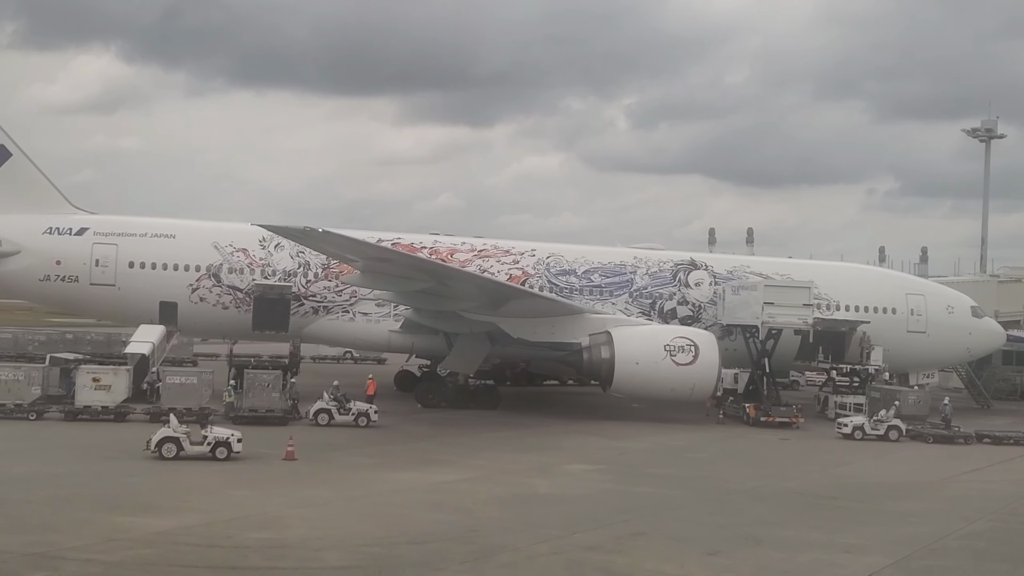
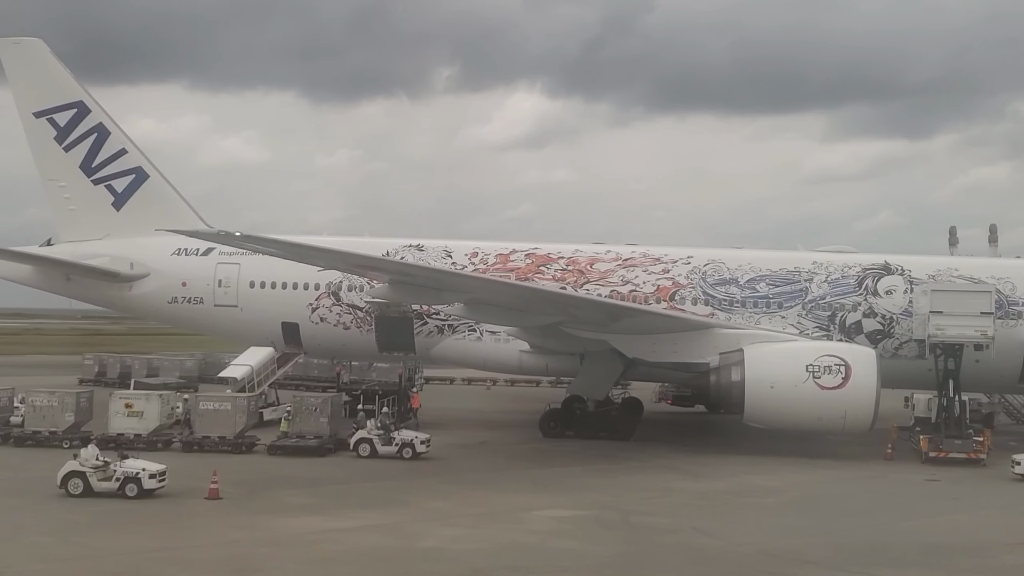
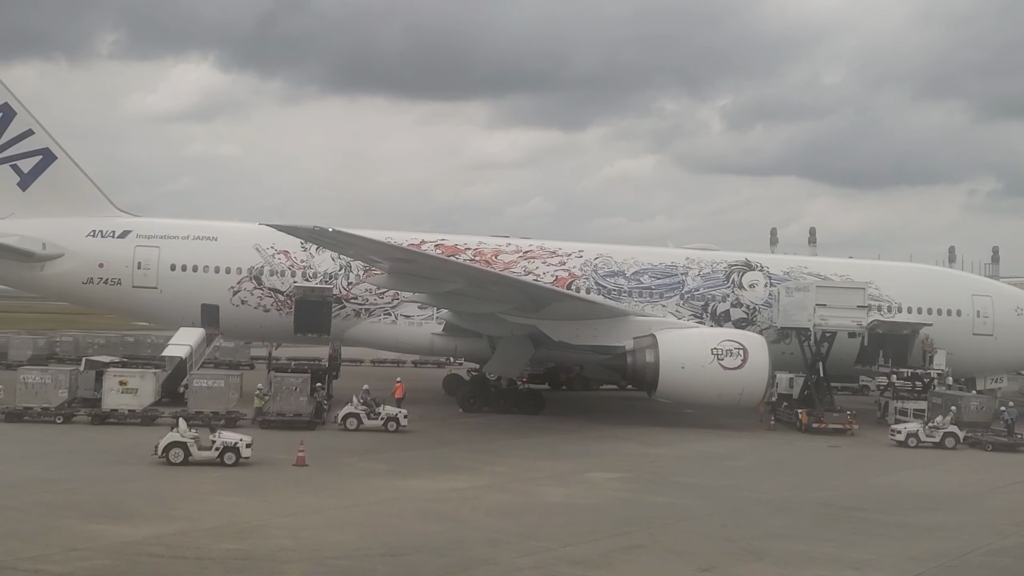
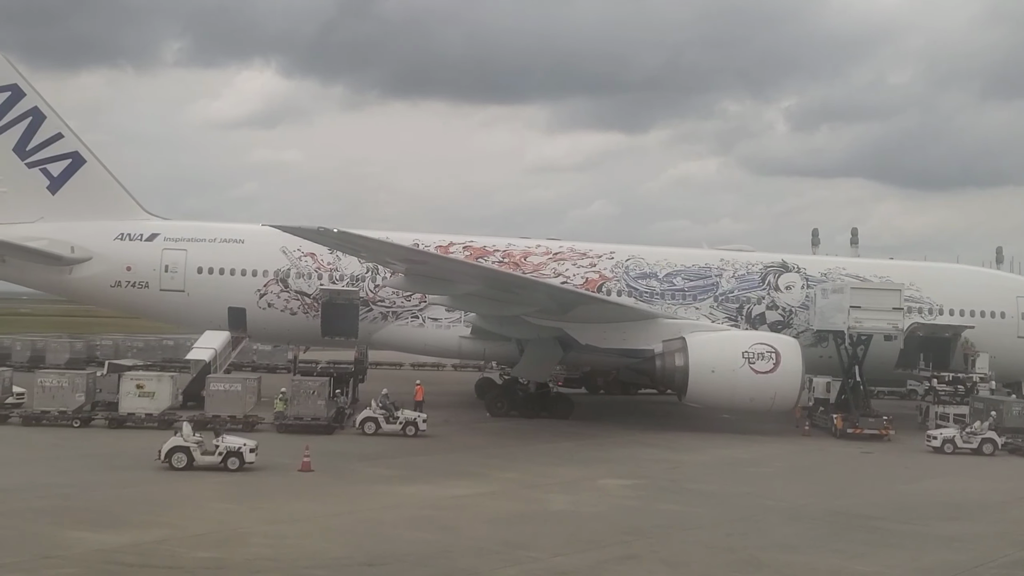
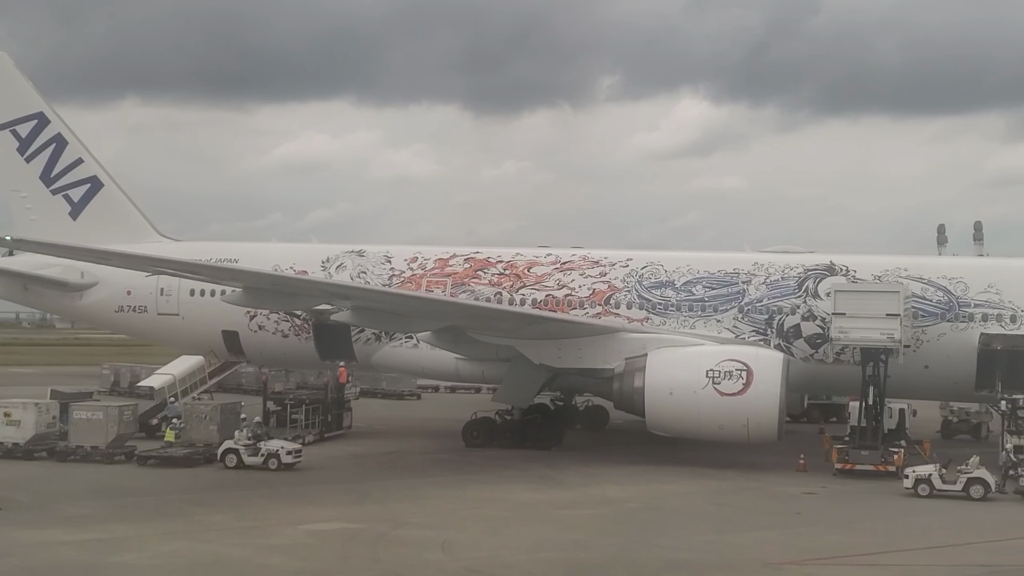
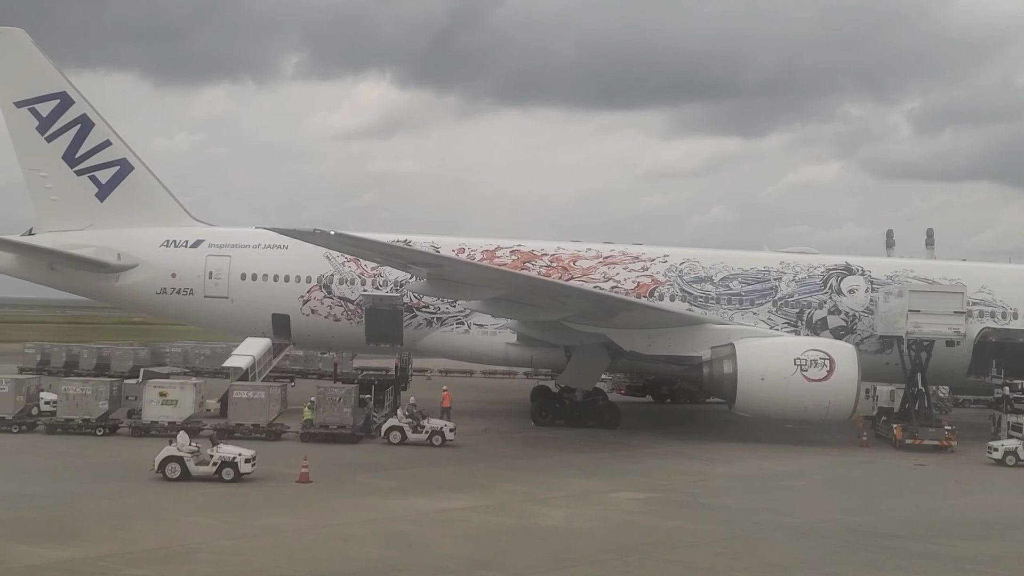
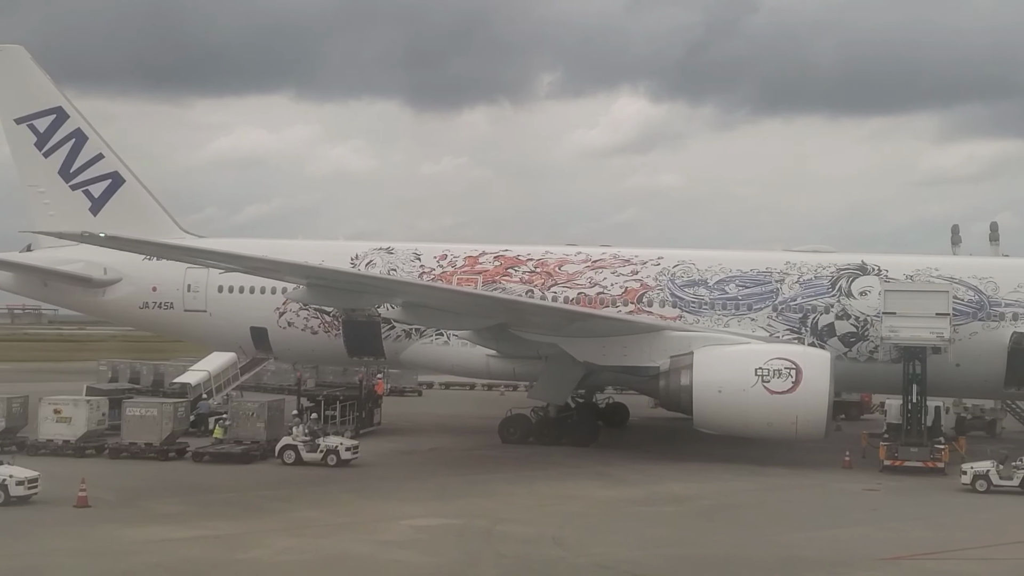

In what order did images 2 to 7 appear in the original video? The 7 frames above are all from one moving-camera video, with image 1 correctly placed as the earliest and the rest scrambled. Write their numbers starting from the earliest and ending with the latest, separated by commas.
3, 4, 6, 2, 7, 5
